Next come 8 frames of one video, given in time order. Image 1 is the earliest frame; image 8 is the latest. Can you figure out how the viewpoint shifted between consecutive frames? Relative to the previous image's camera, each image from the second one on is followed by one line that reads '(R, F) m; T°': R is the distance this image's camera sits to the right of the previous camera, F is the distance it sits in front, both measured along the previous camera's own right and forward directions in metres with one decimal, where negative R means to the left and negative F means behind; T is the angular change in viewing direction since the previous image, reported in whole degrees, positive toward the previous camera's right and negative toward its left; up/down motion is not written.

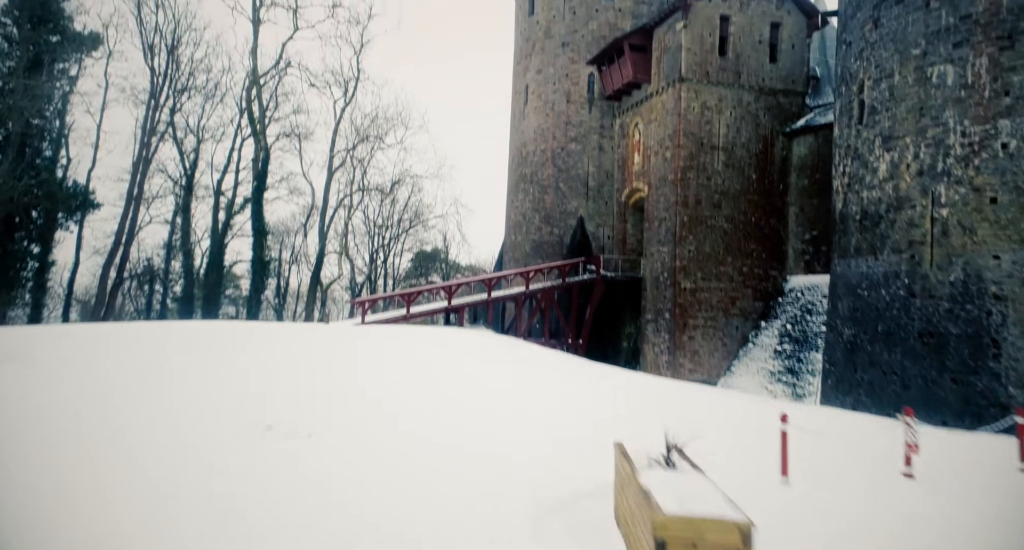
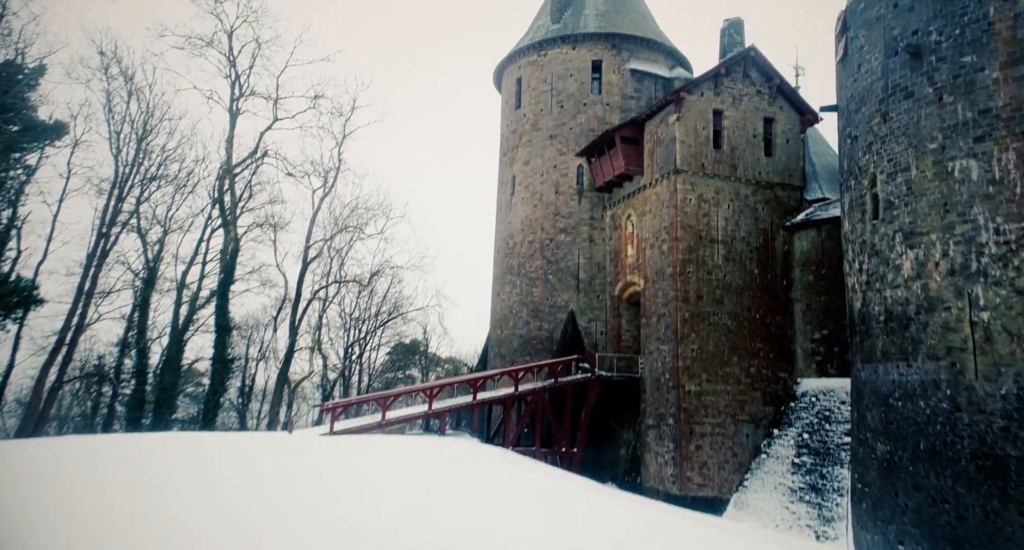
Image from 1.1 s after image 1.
(-0.4, +1.5) m; +2°
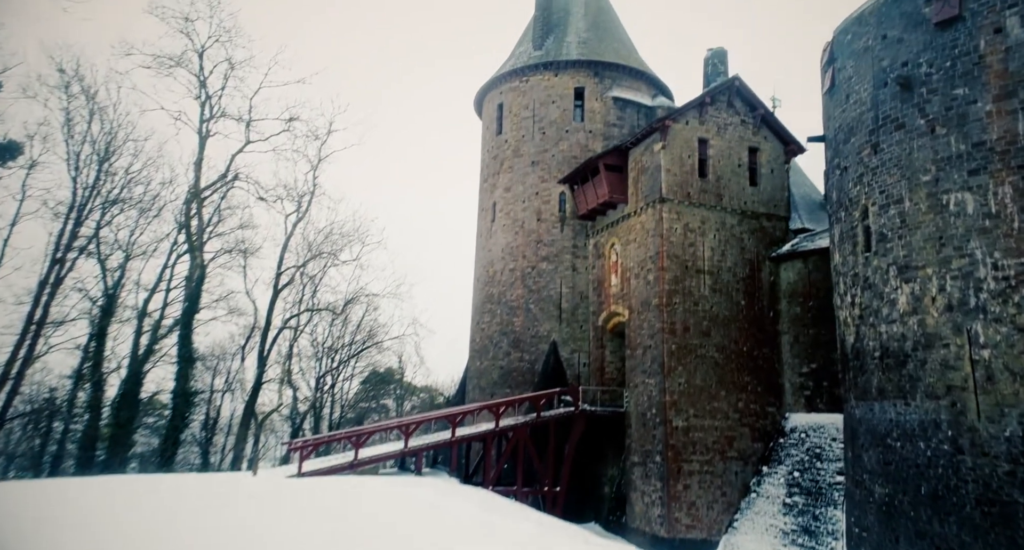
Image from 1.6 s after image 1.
(-0.2, +0.7) m; +2°
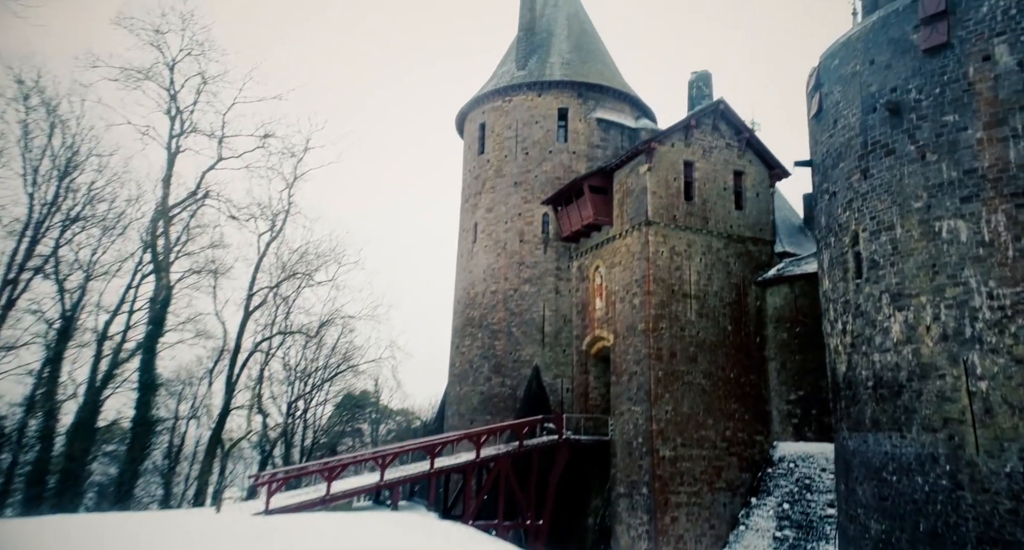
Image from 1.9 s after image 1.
(-0.1, +0.5) m; +2°
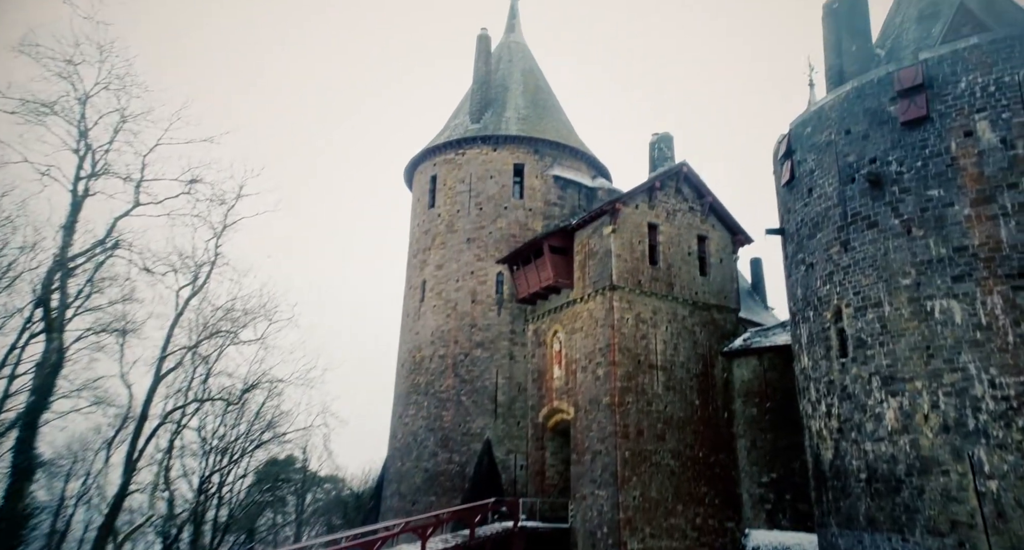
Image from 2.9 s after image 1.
(-0.5, +1.5) m; +5°
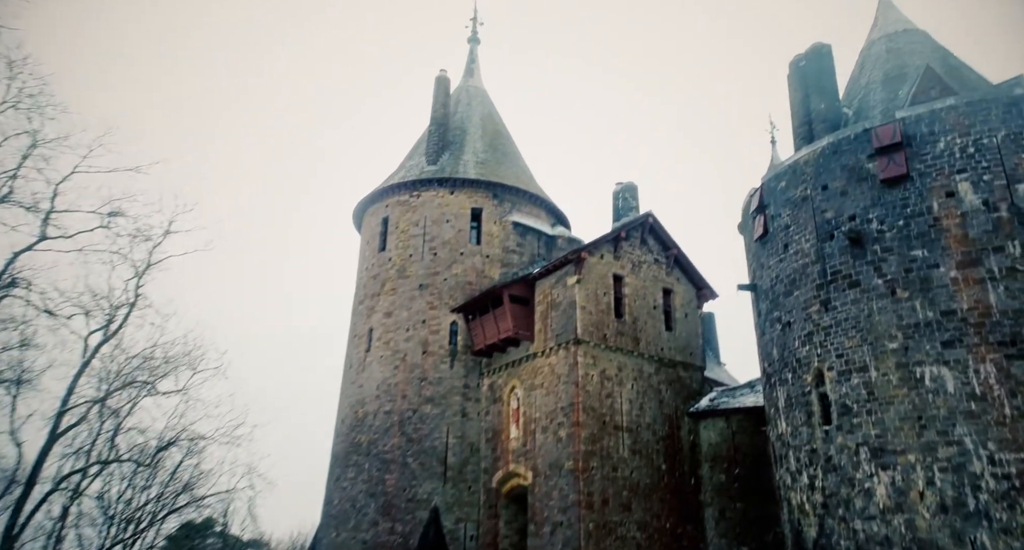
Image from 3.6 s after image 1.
(-0.3, +1.2) m; +5°
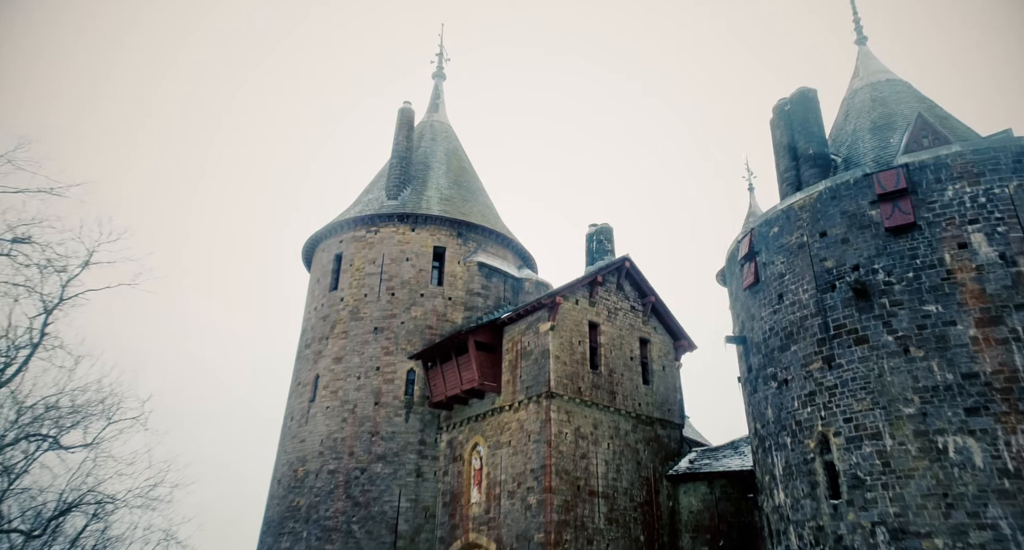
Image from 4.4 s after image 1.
(-0.3, +1.6) m; +4°
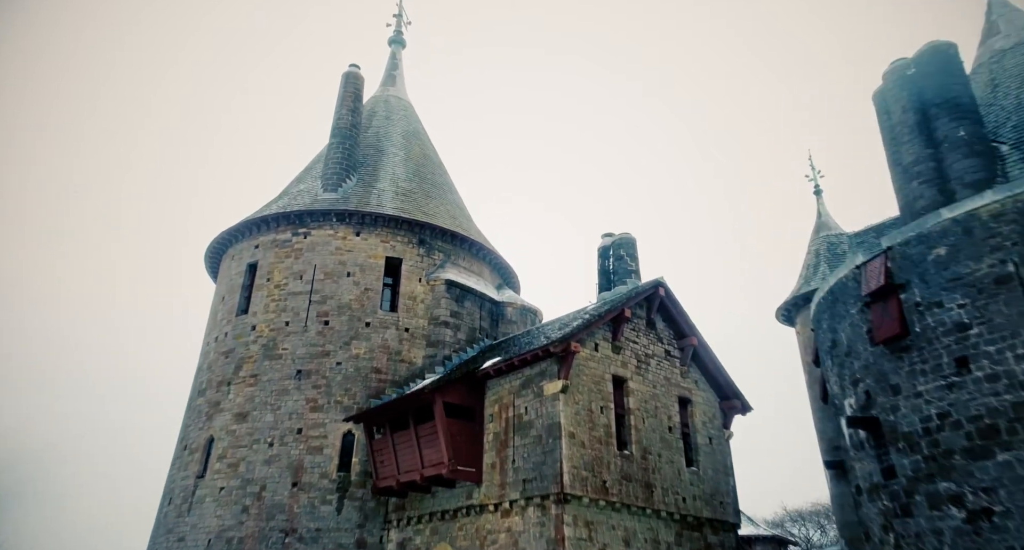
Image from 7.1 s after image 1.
(-0.6, +5.9) m; +4°
